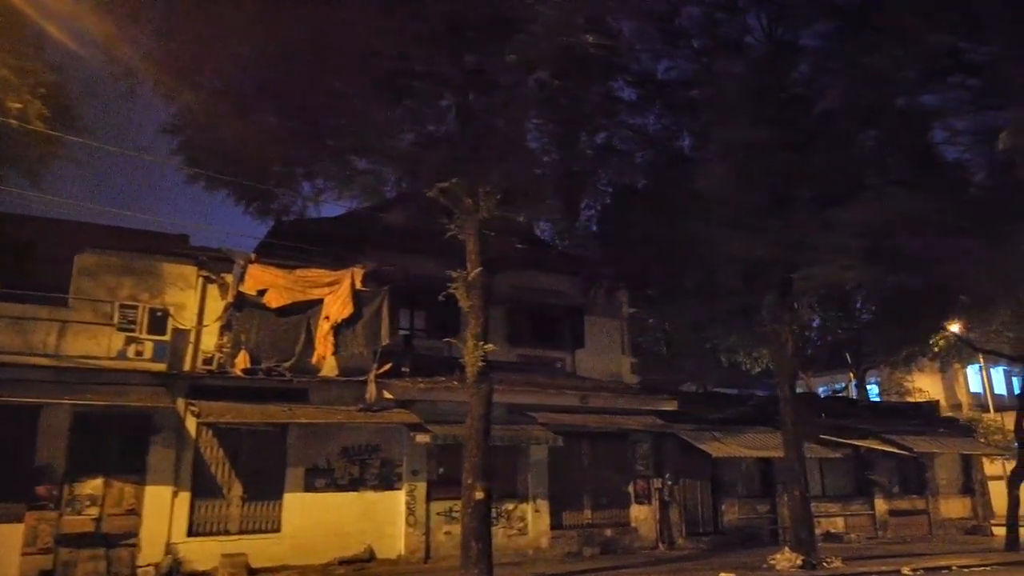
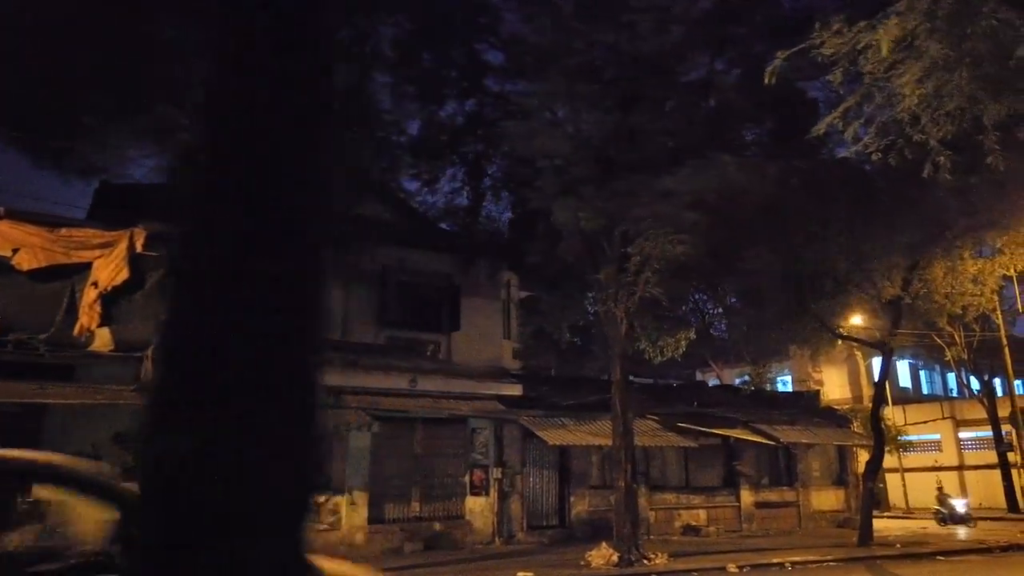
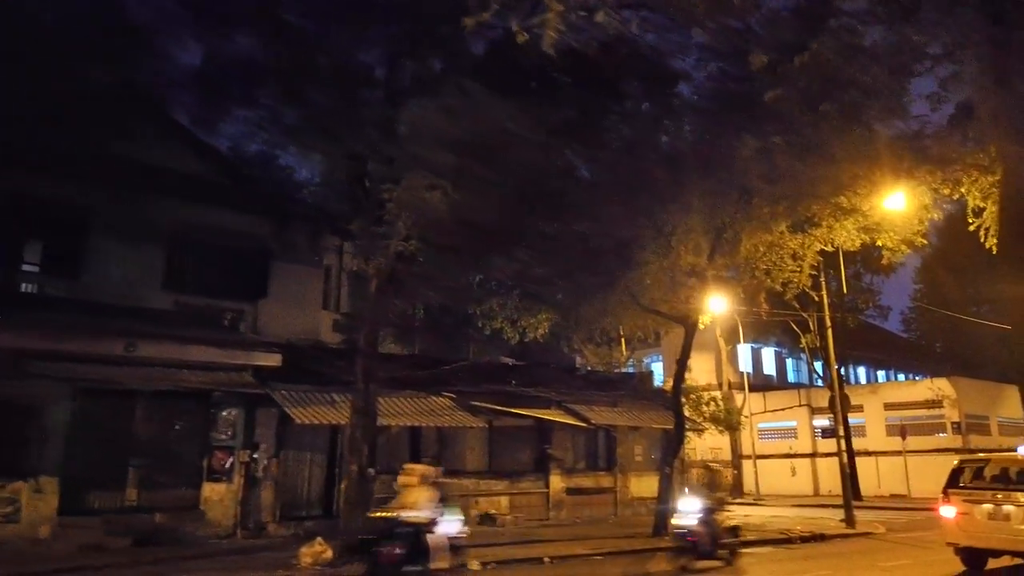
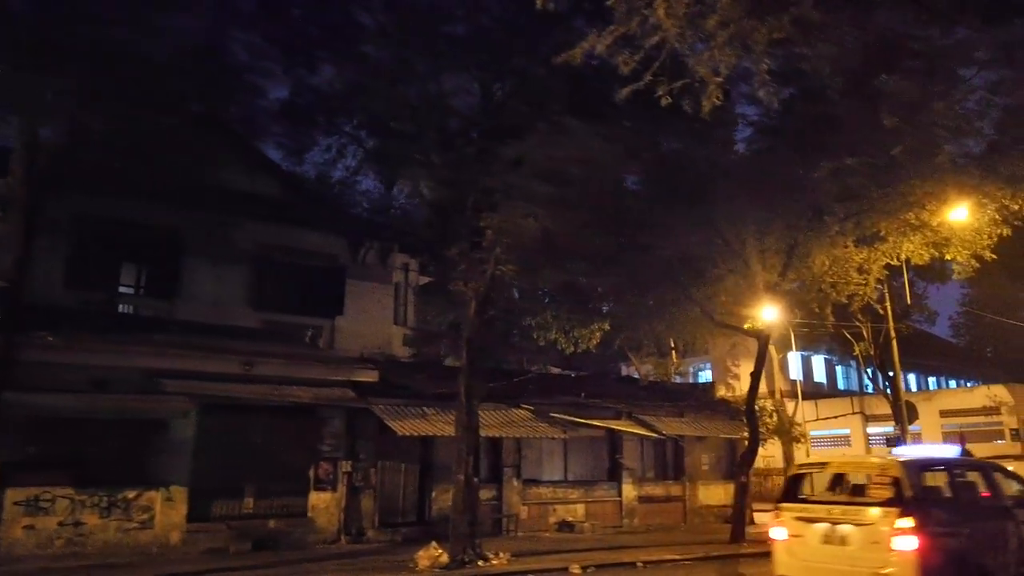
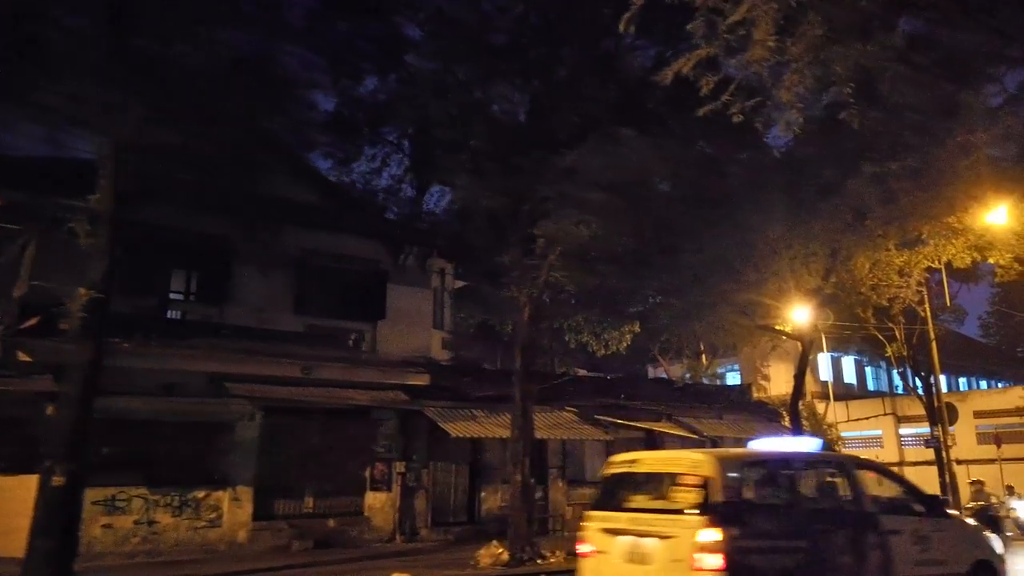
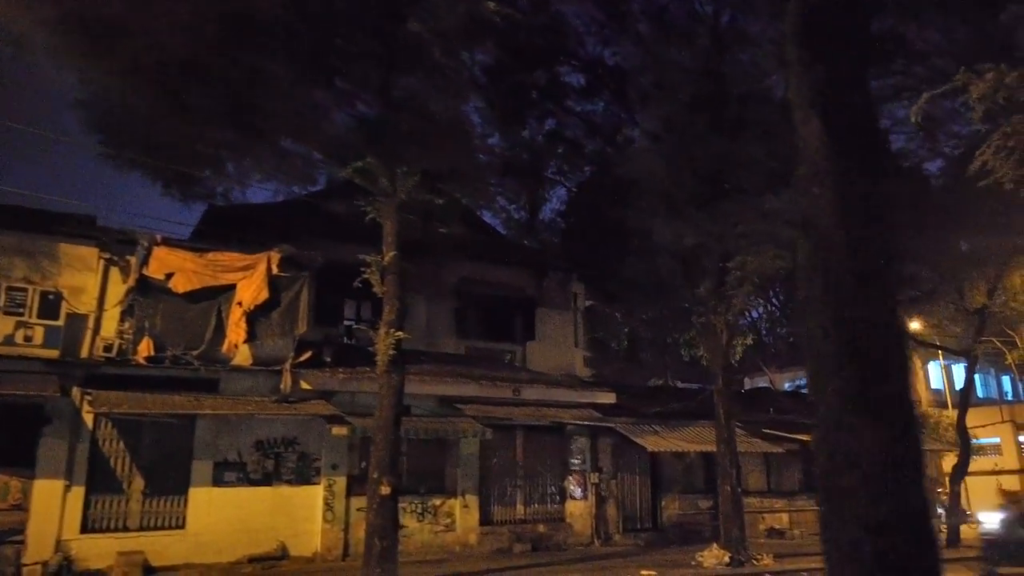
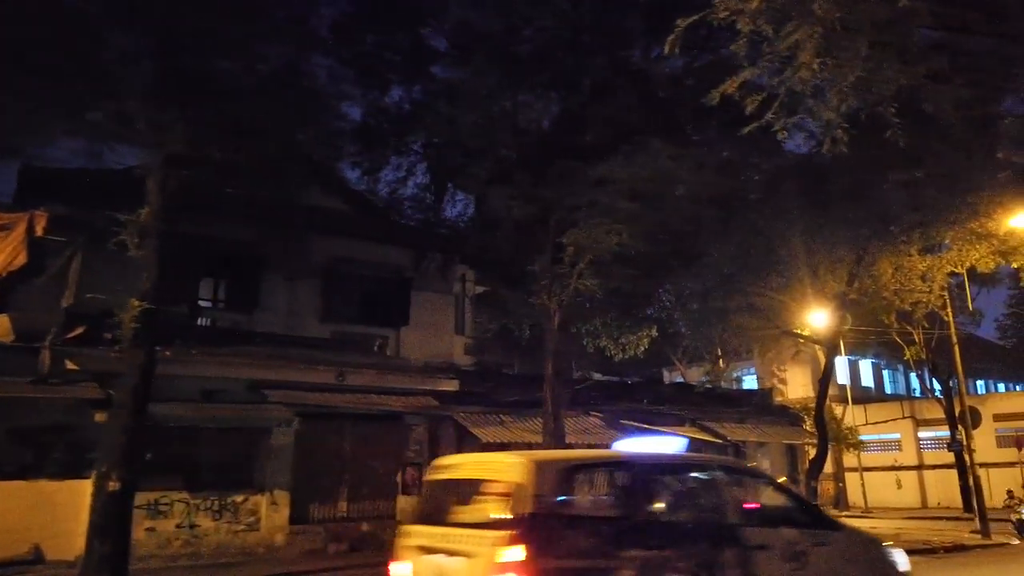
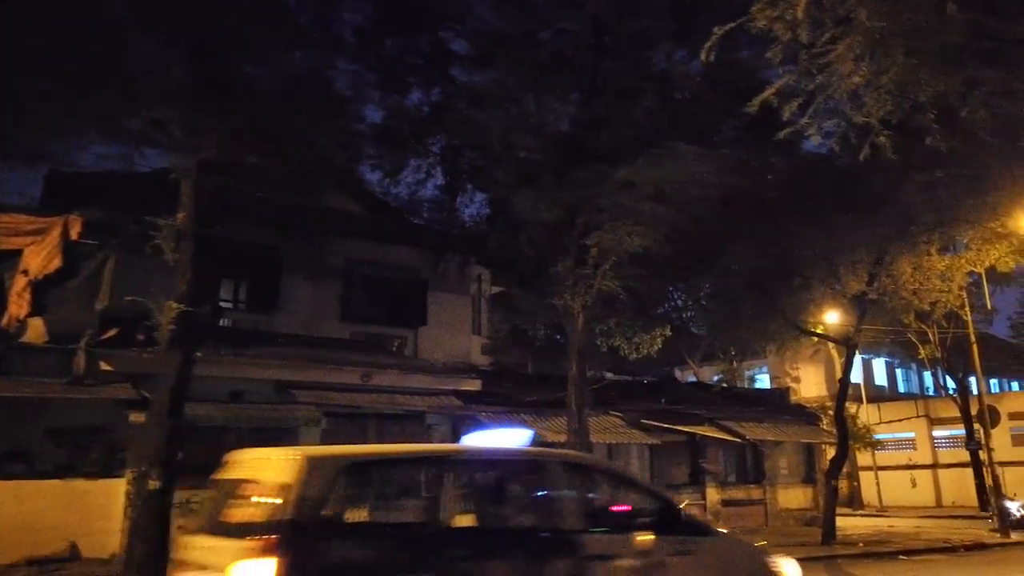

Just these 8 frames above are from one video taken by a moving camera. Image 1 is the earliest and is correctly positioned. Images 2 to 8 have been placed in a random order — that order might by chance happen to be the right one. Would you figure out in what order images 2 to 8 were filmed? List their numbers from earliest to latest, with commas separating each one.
6, 2, 8, 7, 5, 4, 3
